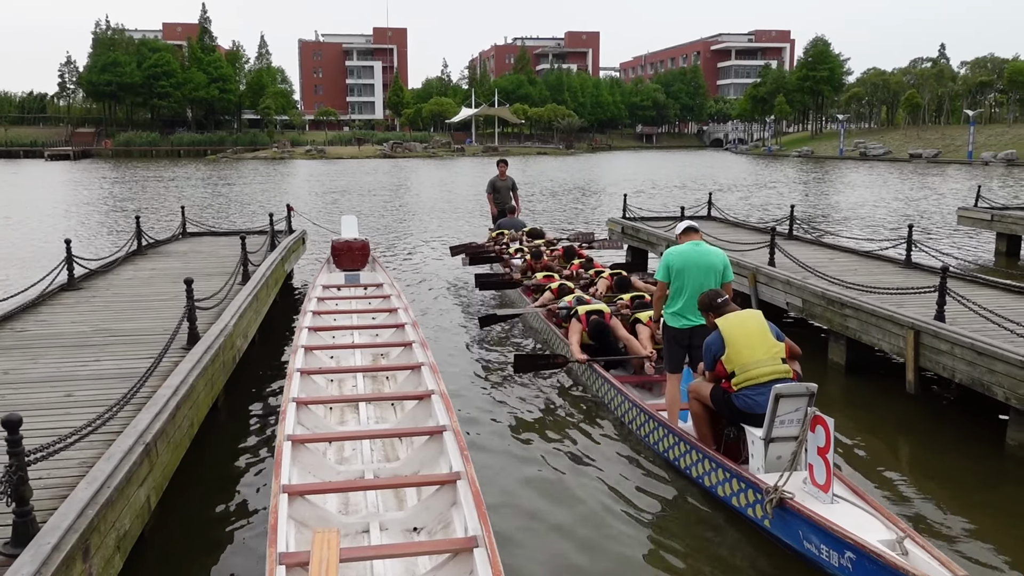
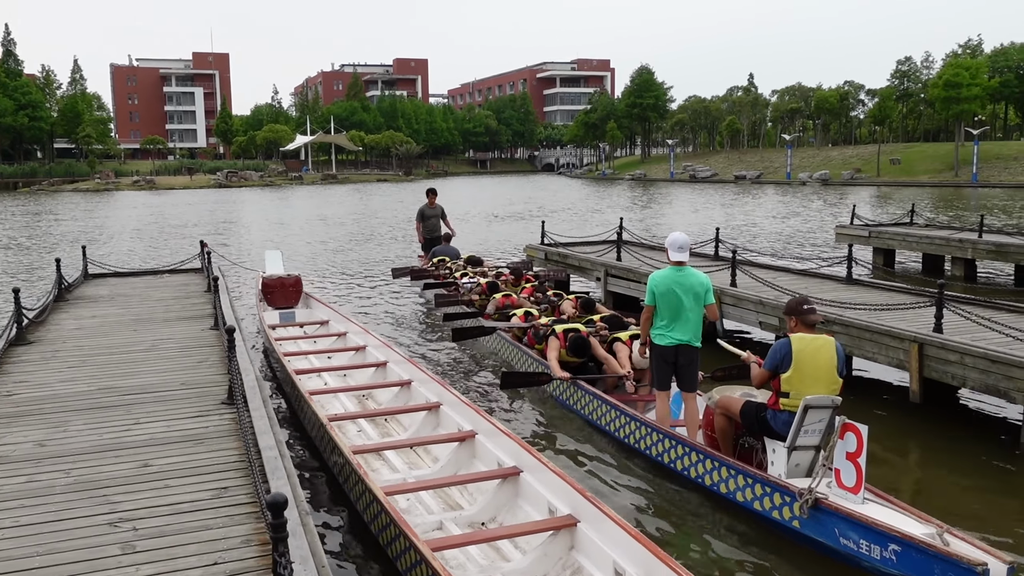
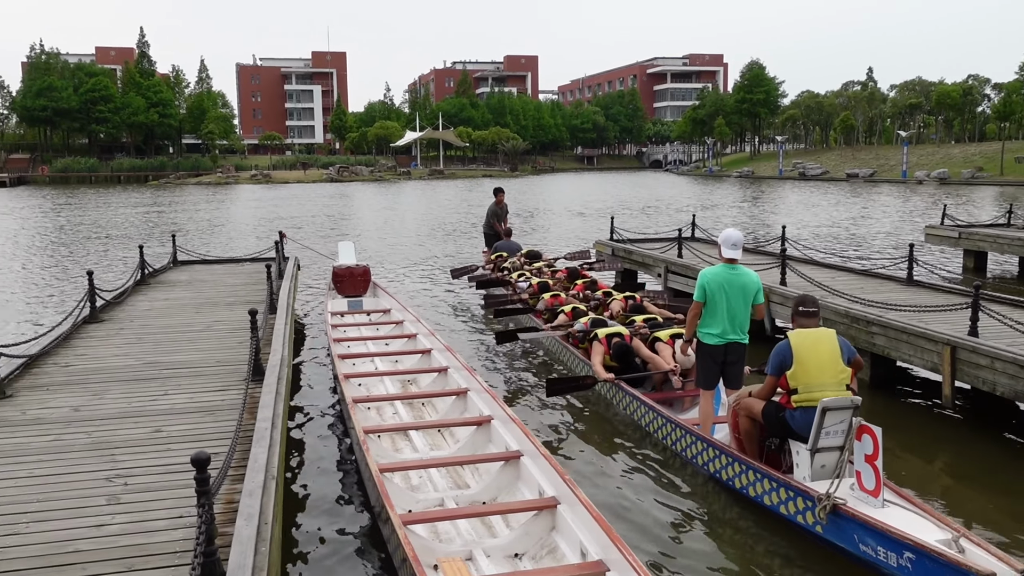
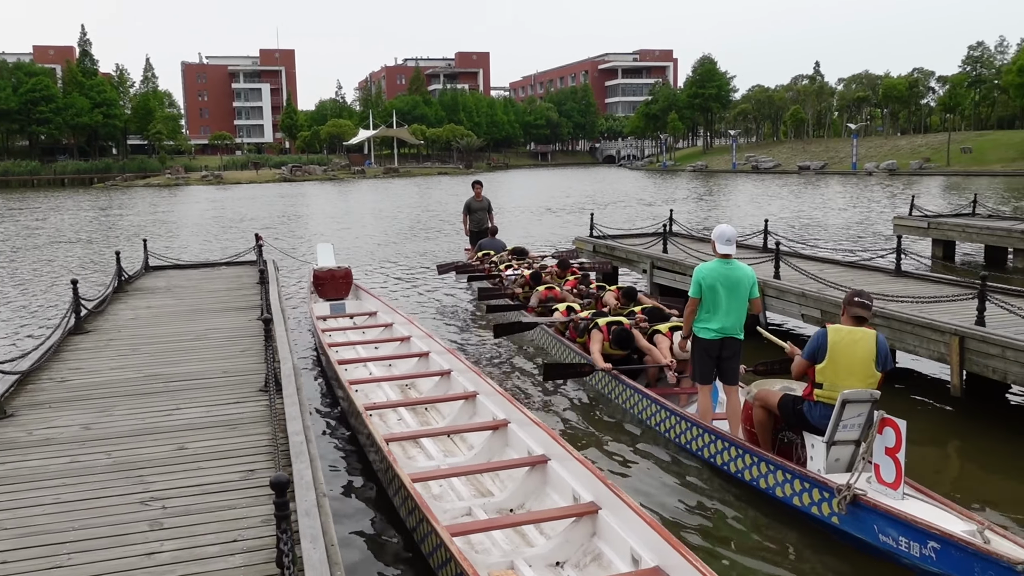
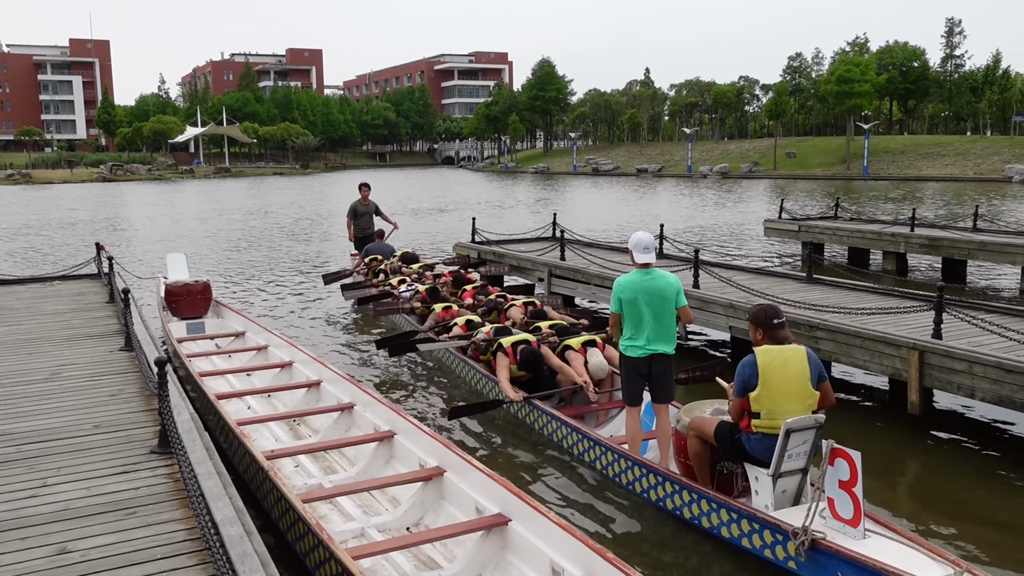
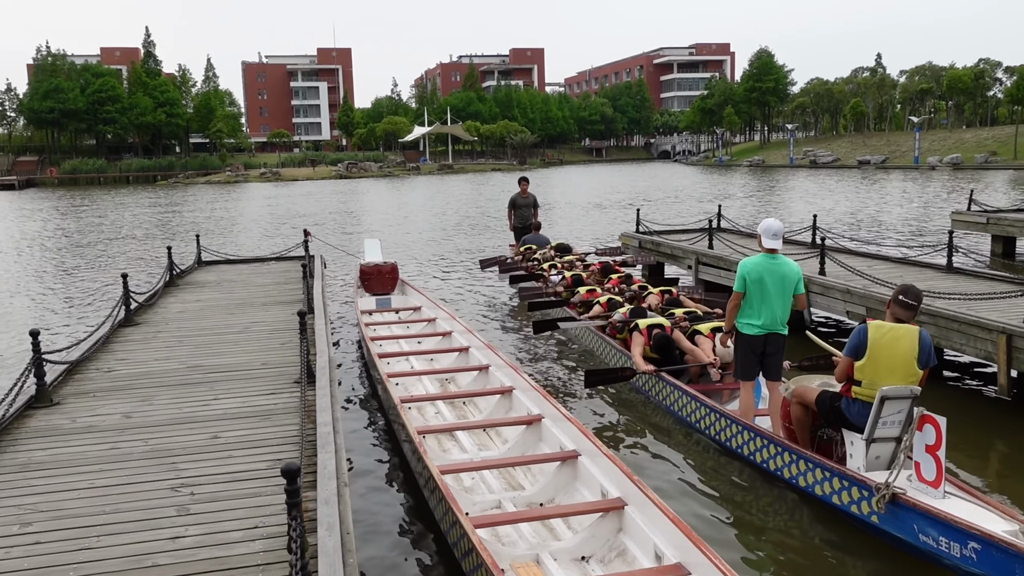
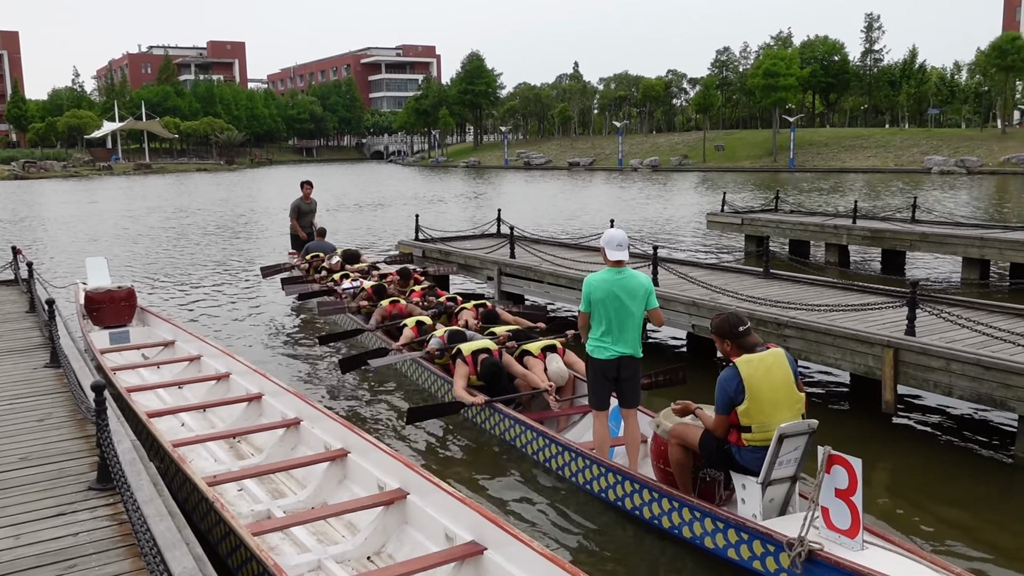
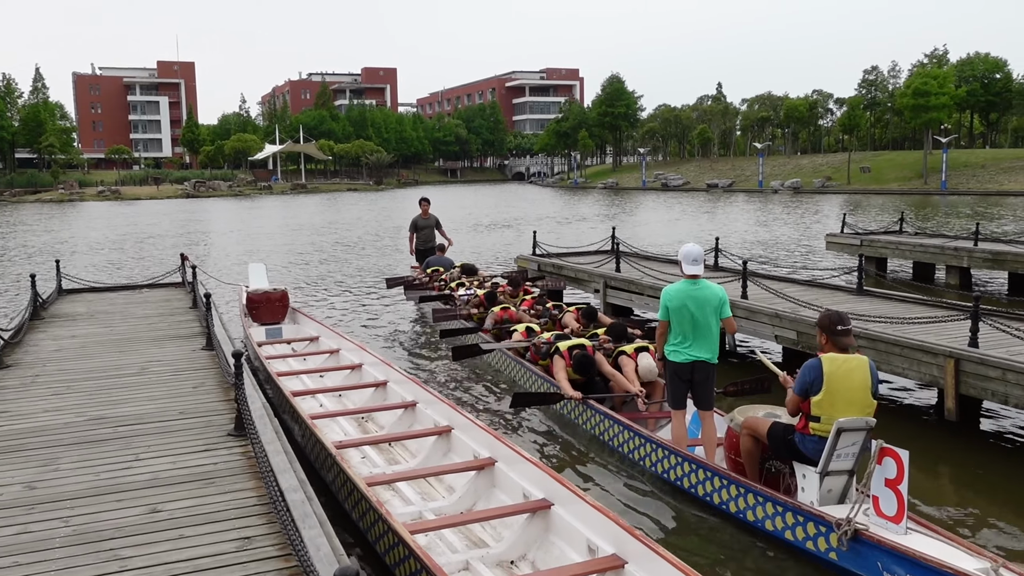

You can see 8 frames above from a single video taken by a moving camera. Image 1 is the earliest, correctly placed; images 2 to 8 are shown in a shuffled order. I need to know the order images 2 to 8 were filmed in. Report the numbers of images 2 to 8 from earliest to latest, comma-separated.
3, 6, 4, 2, 8, 5, 7
